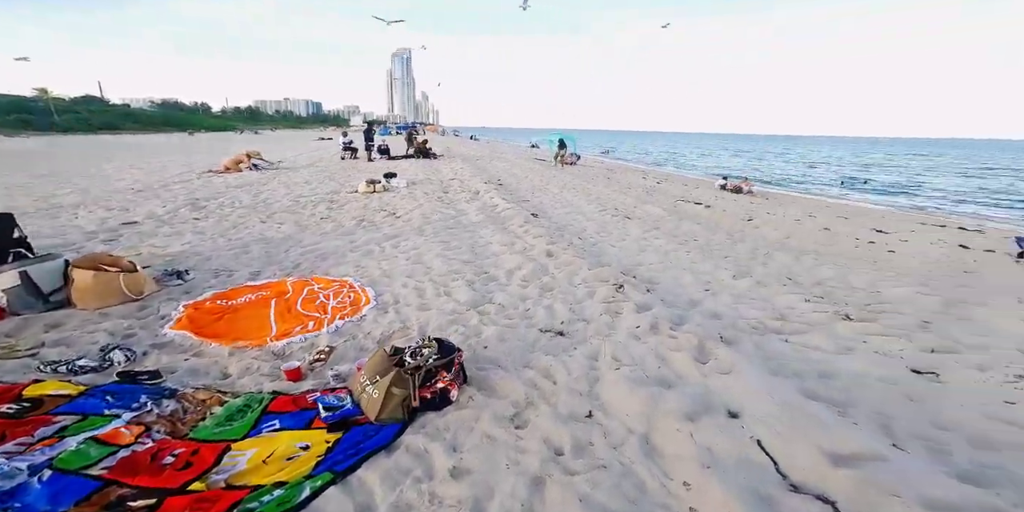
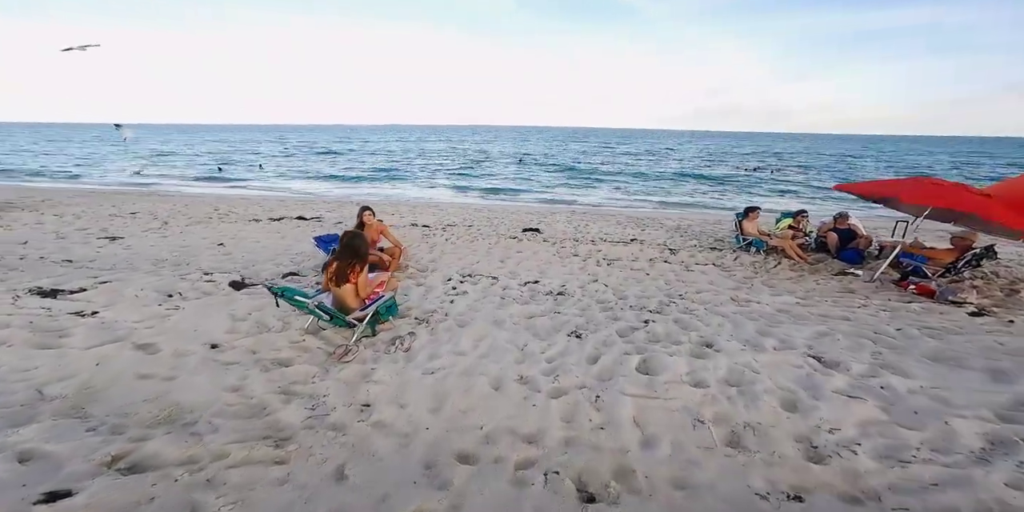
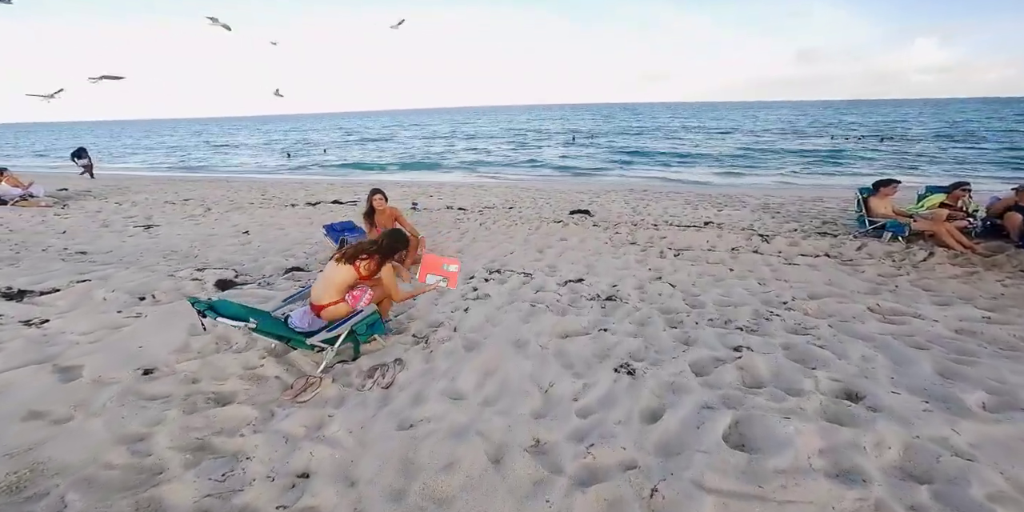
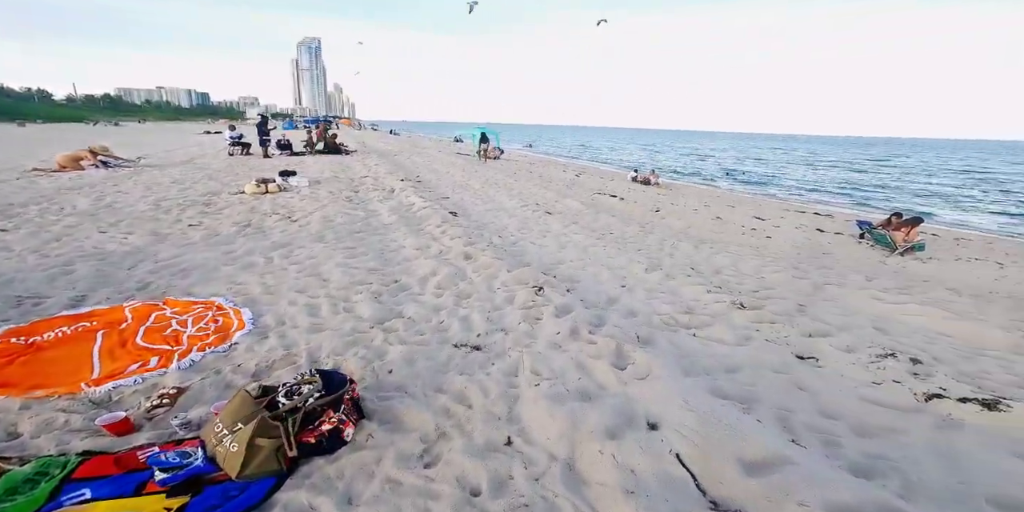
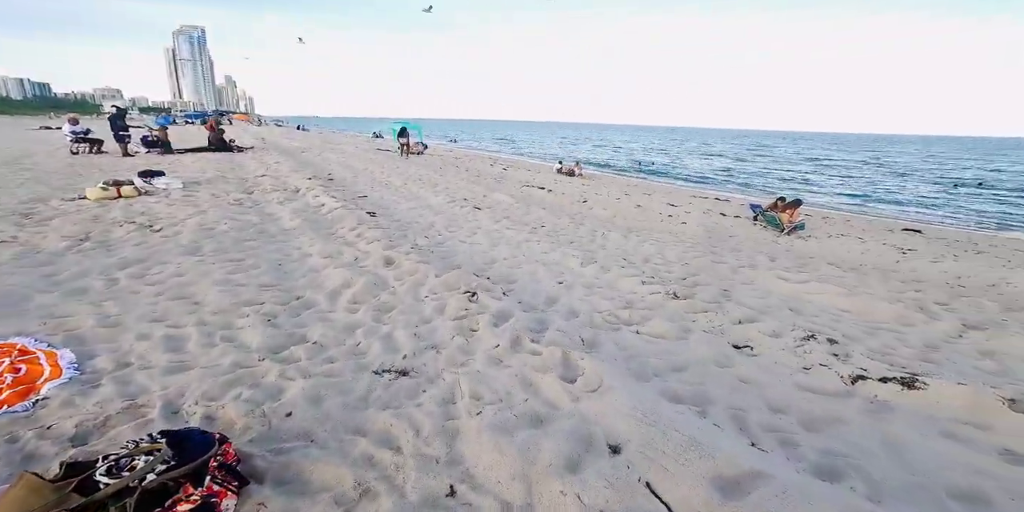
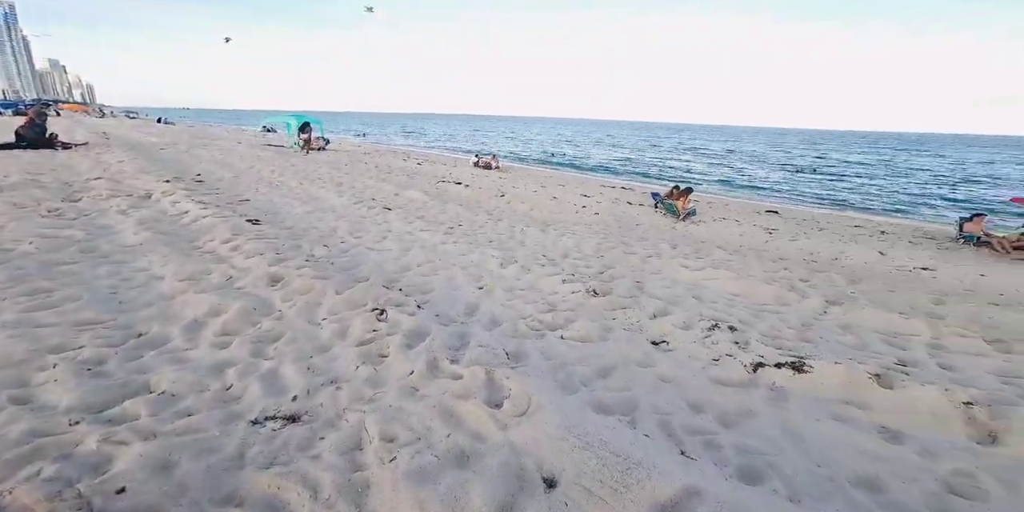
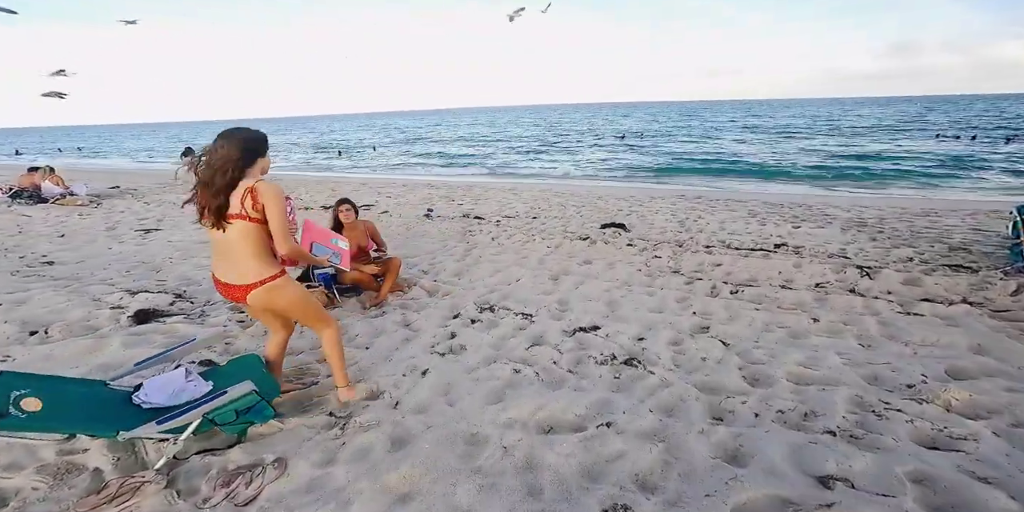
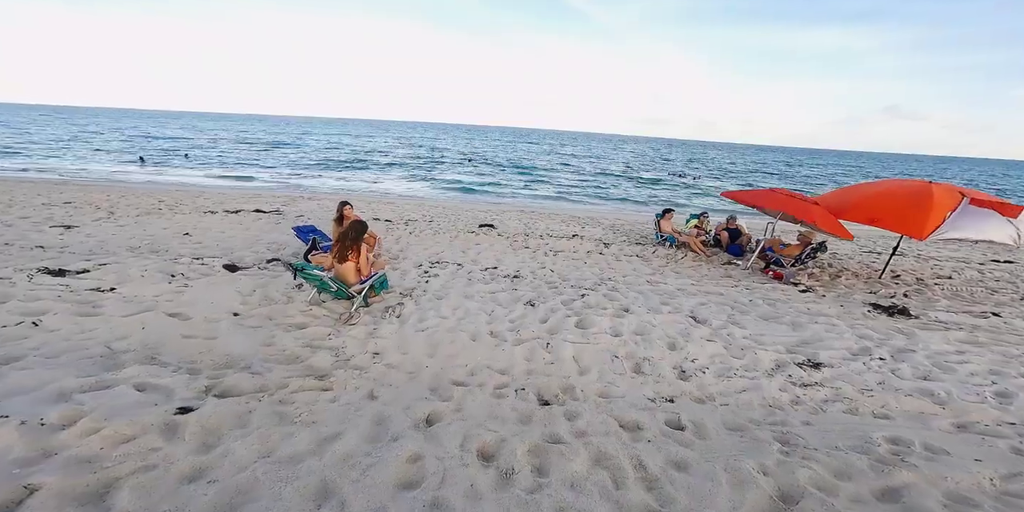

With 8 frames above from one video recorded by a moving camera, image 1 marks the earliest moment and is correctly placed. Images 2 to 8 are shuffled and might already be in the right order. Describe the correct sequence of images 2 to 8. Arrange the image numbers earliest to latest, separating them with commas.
4, 5, 6, 8, 2, 3, 7
